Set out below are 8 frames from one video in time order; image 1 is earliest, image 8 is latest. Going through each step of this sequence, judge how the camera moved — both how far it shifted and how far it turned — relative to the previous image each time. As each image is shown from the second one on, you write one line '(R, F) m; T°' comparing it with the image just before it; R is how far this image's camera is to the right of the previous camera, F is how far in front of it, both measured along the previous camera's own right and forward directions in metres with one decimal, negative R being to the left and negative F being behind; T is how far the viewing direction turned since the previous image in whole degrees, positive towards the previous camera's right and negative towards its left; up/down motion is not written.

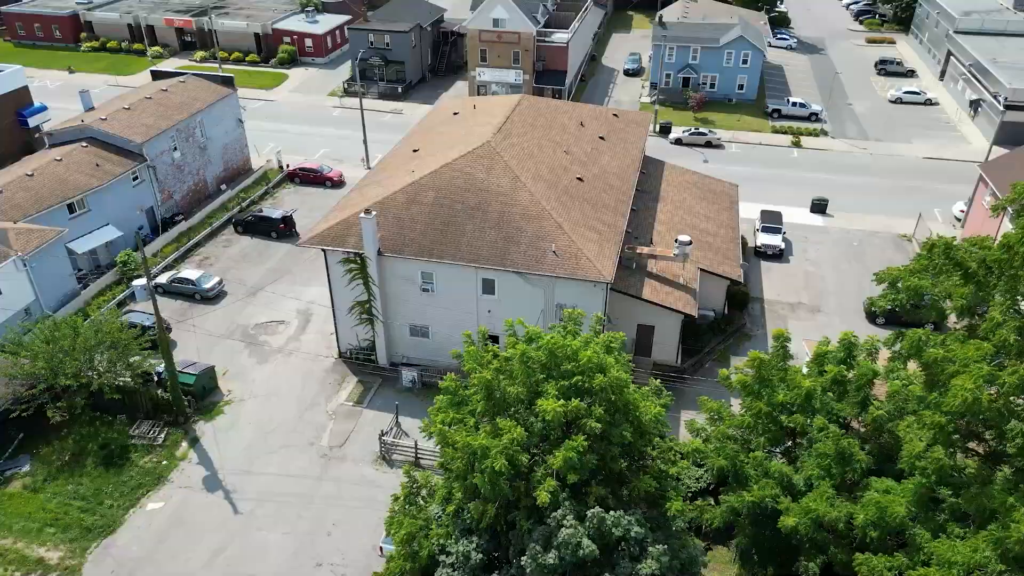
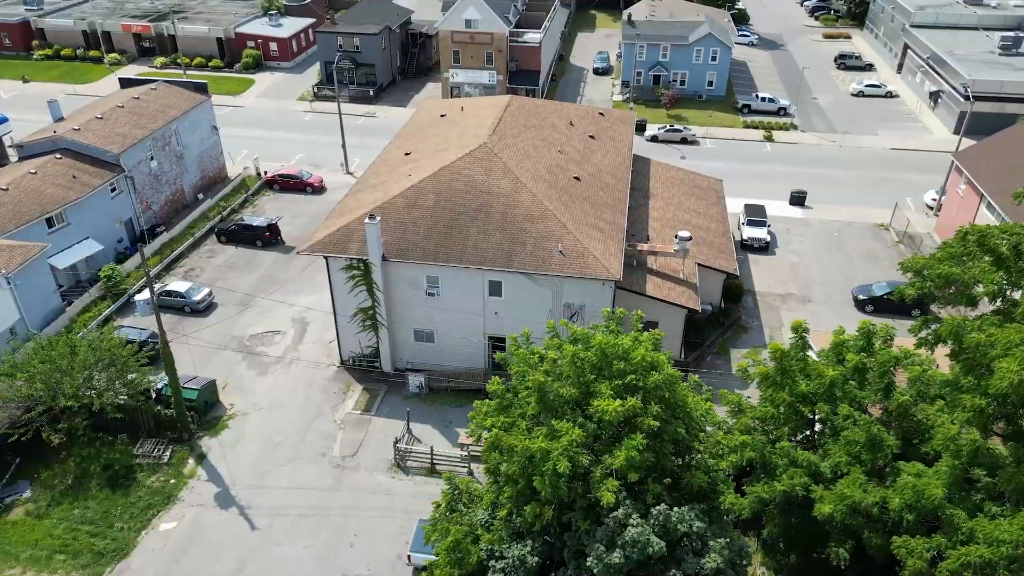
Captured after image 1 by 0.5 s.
(-2.0, +0.1) m; +3°
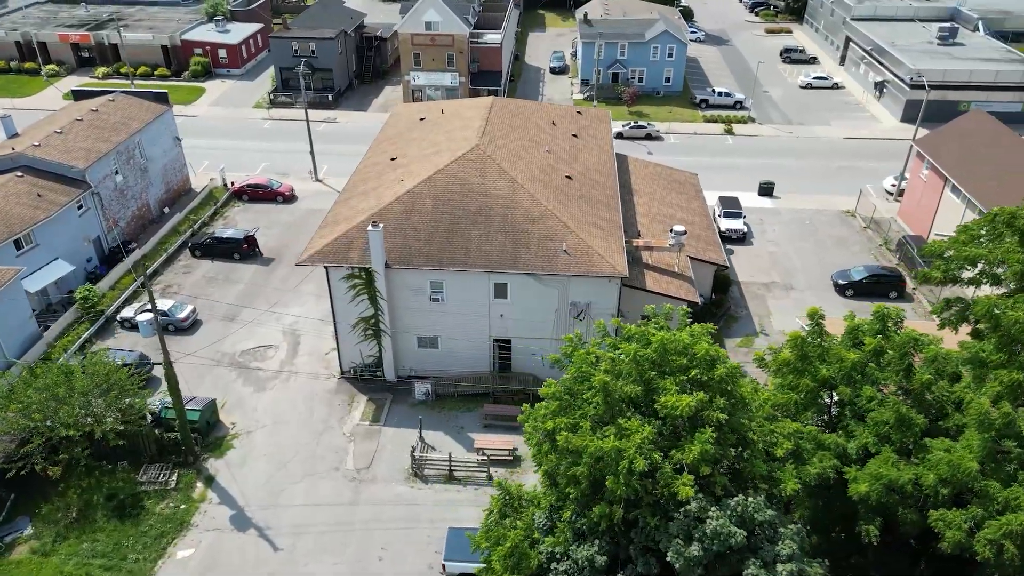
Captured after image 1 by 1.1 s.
(-2.5, +0.2) m; +4°
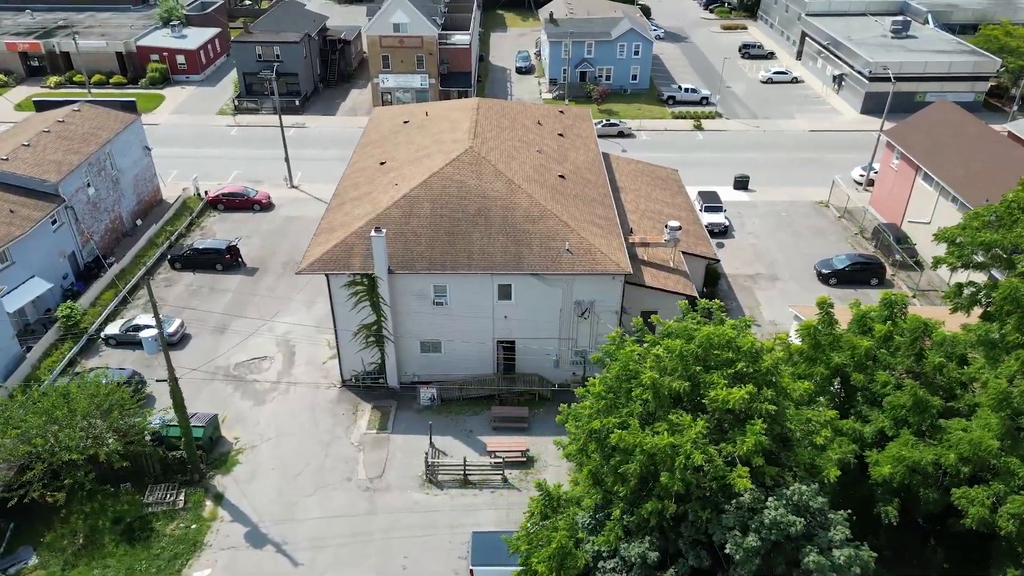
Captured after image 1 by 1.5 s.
(-2.0, +0.1) m; +4°
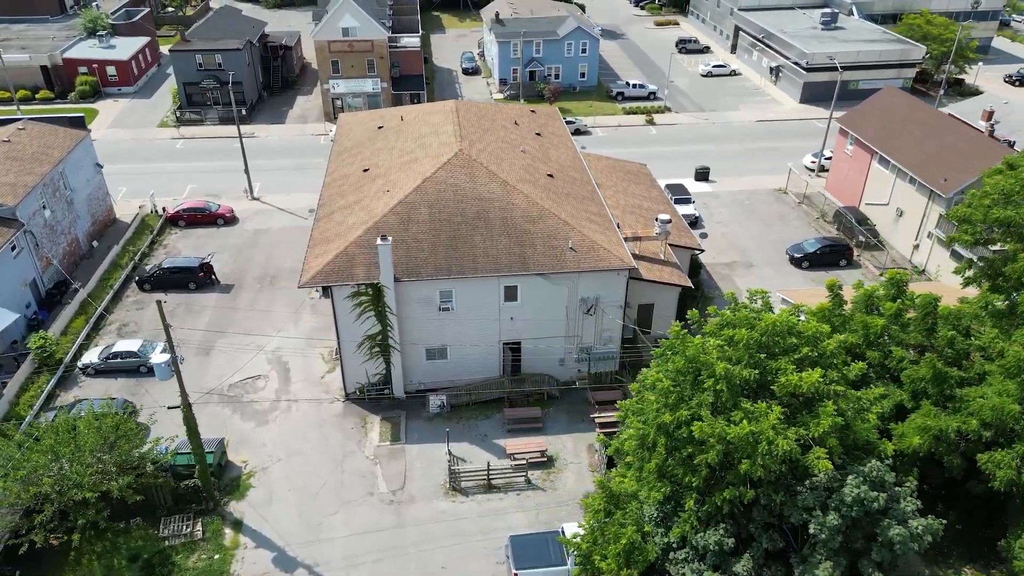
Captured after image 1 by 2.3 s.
(-3.0, +0.2) m; +6°
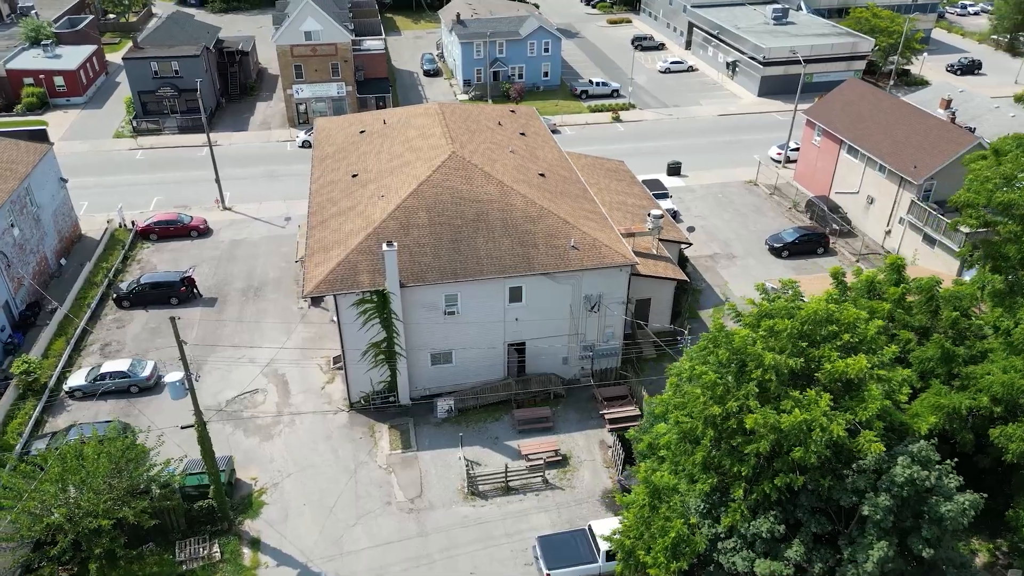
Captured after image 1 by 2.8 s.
(-2.2, +0.1) m; +4°
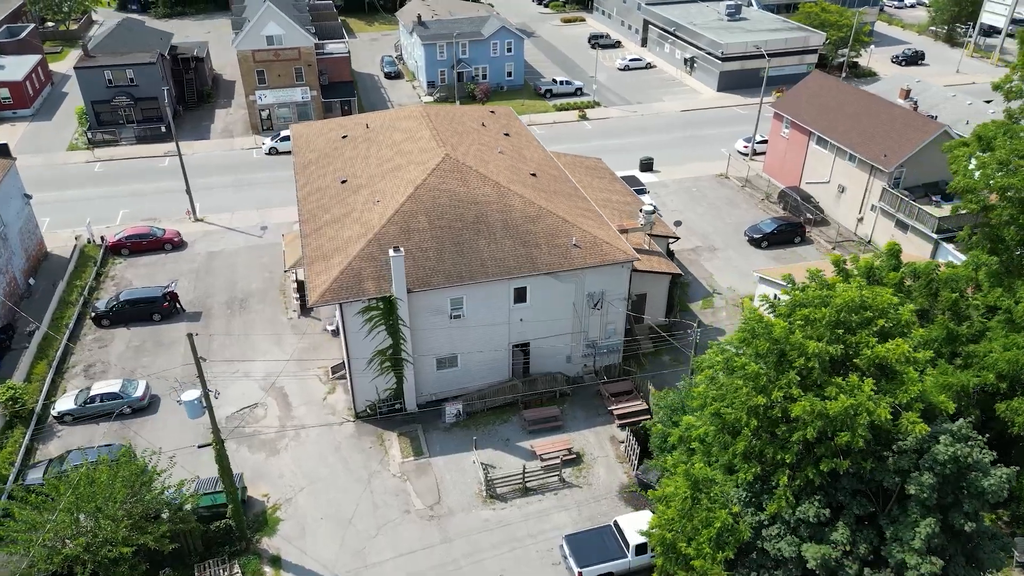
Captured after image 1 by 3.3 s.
(-2.2, +0.1) m; +4°
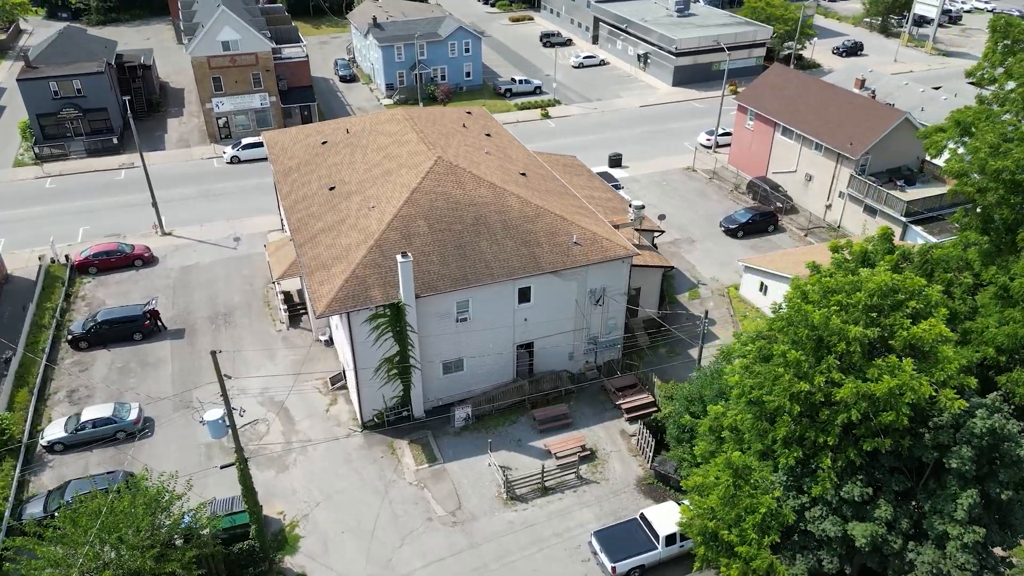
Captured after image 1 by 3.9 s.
(-2.4, +0.1) m; +4°
